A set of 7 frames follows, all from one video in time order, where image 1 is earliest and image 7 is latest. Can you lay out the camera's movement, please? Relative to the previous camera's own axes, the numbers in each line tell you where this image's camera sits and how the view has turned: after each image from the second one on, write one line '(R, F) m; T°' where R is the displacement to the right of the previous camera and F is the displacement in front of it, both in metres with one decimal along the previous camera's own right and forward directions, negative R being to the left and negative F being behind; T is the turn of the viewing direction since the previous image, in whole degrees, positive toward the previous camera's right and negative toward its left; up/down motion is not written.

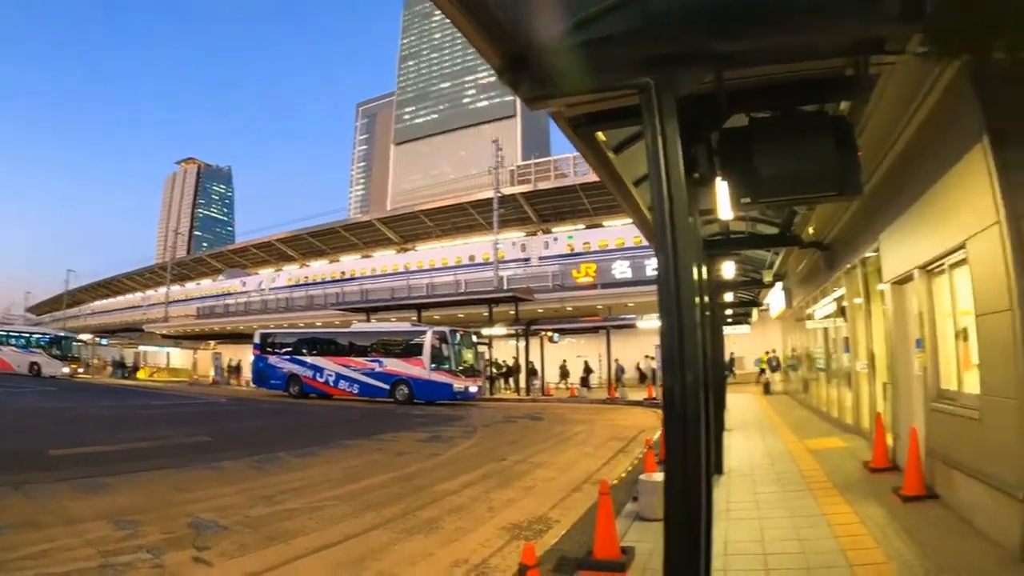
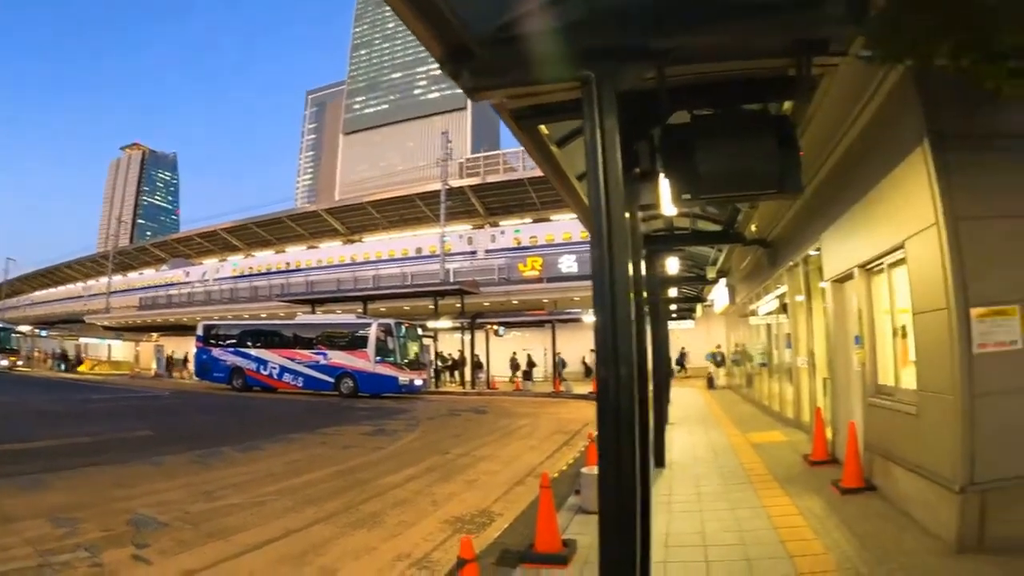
(0.0, +0.2) m; +5°
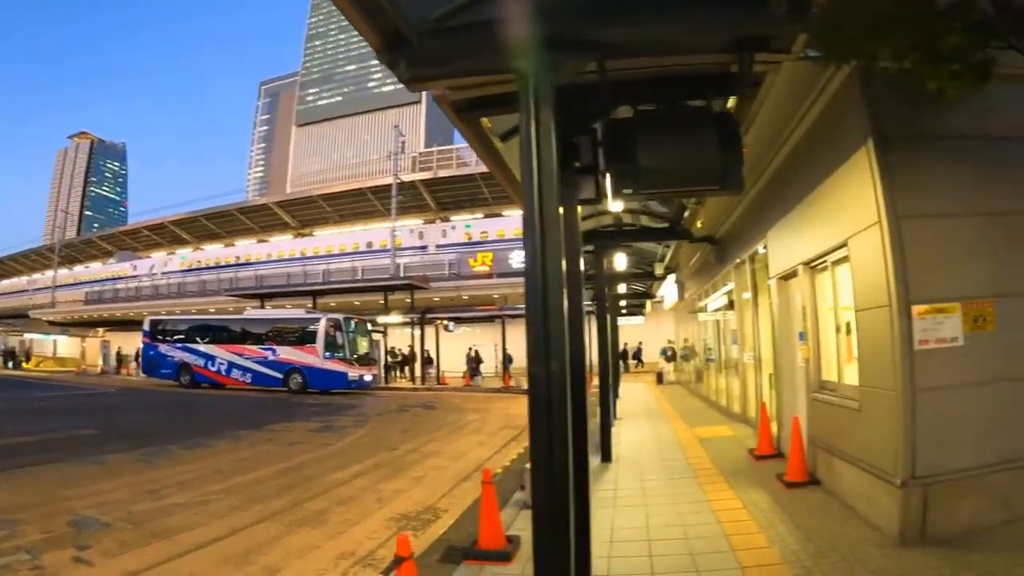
(0.0, +0.2) m; +5°
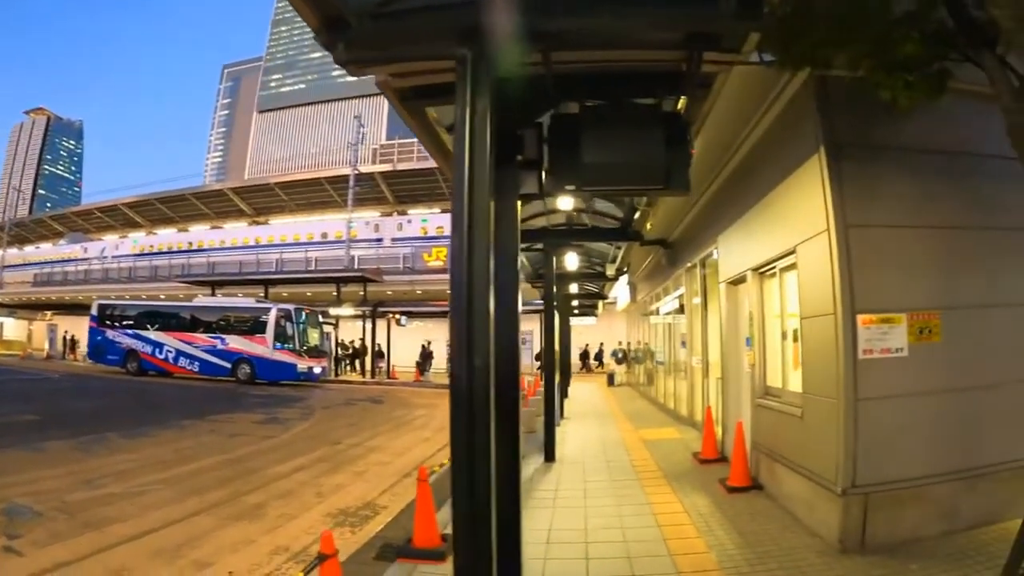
(+0.1, +0.2) m; +4°
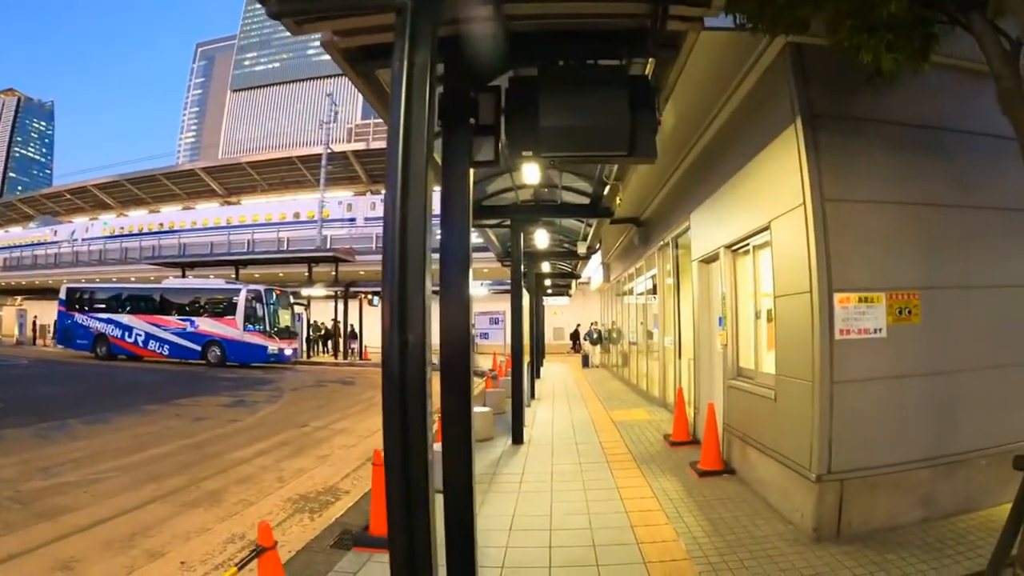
(+0.1, +0.3) m; +2°
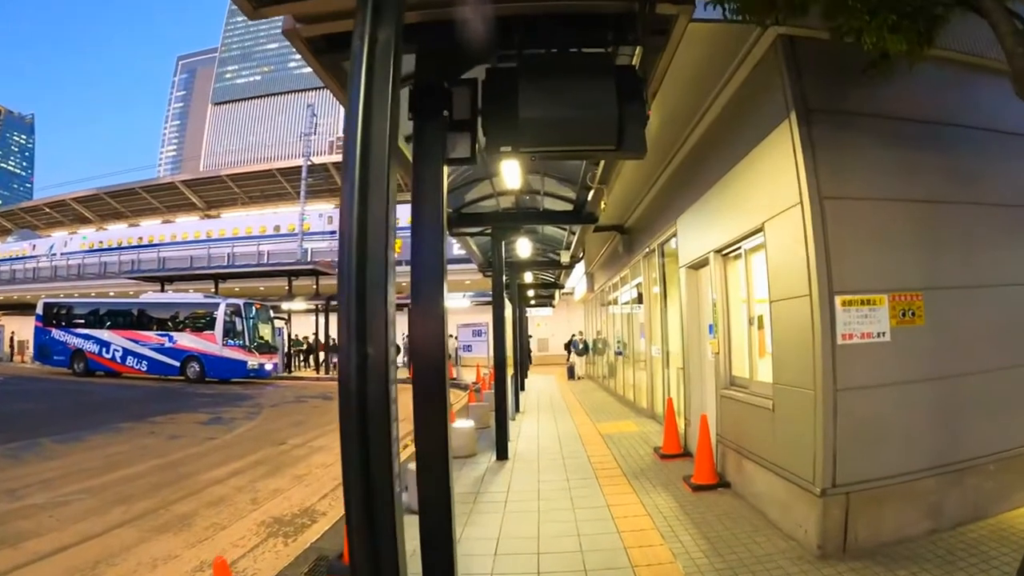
(0.0, +0.3) m; +2°
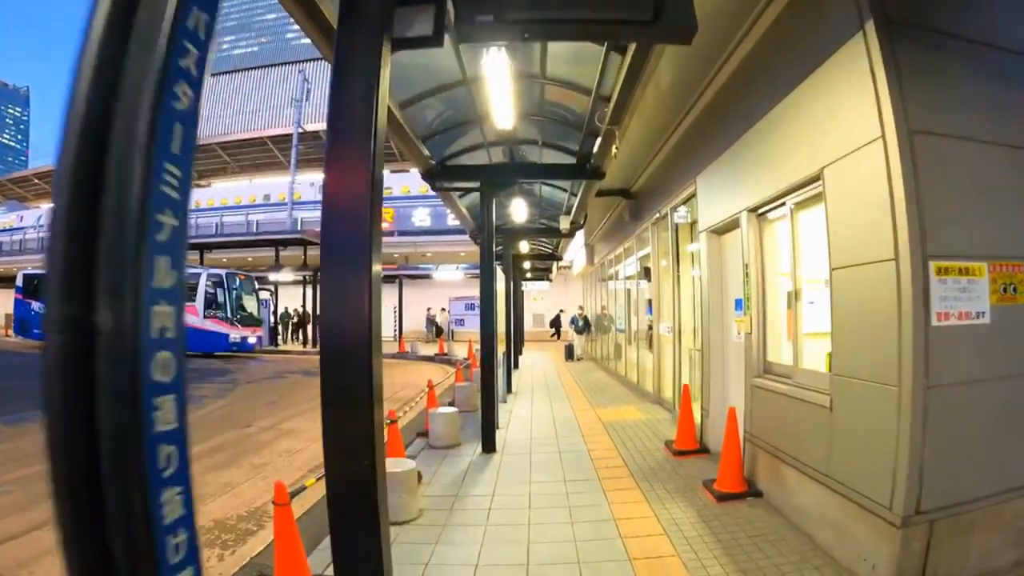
(+0.1, +1.0) m; 0°
